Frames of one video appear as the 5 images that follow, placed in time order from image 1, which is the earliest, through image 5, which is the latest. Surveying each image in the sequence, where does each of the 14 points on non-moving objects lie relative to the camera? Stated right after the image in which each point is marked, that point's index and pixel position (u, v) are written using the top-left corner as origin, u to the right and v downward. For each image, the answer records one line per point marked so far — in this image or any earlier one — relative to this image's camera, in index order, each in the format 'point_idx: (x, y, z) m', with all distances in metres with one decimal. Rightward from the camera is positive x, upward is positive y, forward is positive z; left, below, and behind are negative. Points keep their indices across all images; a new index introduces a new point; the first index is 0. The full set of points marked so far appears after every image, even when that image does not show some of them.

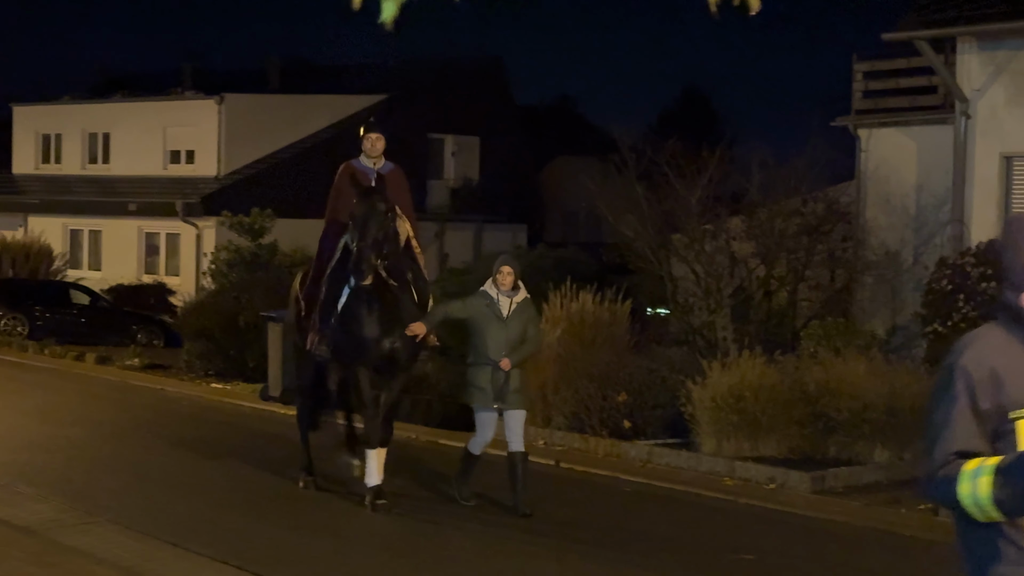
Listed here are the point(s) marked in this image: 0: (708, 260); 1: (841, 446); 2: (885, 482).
0: (+2.0, +0.3, +14.7) m
1: (+3.1, -1.5, +13.2) m
2: (+3.3, -1.7, +12.5) m
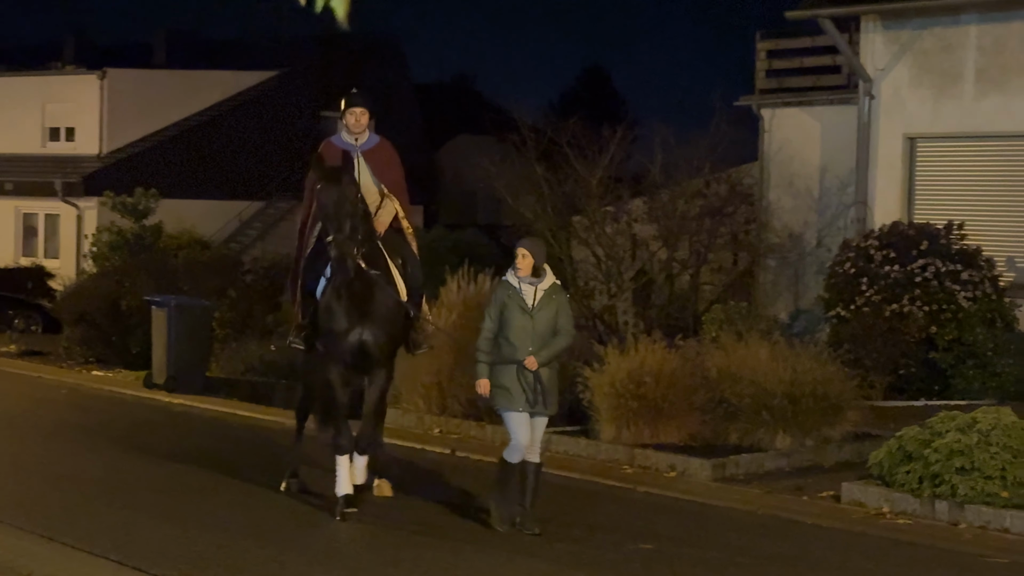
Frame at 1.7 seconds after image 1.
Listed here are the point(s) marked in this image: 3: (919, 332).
0: (+1.0, +0.5, +14.3) m
1: (+2.1, -1.3, +12.8) m
2: (+2.4, -1.6, +12.2) m
3: (+4.0, -0.4, +13.7) m
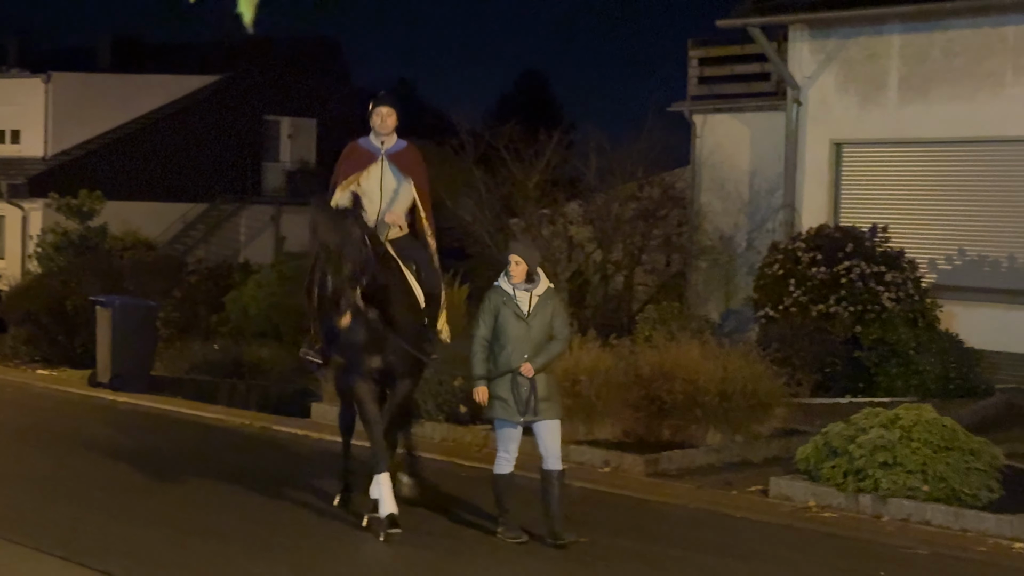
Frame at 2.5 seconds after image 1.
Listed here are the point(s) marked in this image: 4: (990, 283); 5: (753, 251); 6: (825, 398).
0: (+0.3, +0.5, +14.7) m
1: (+1.5, -1.3, +13.2) m
2: (+1.8, -1.6, +12.7) m
3: (+3.3, -0.4, +14.2) m
4: (+4.9, 0.0, +14.8) m
5: (+2.8, +0.4, +16.4) m
6: (+3.1, -1.1, +14.0) m
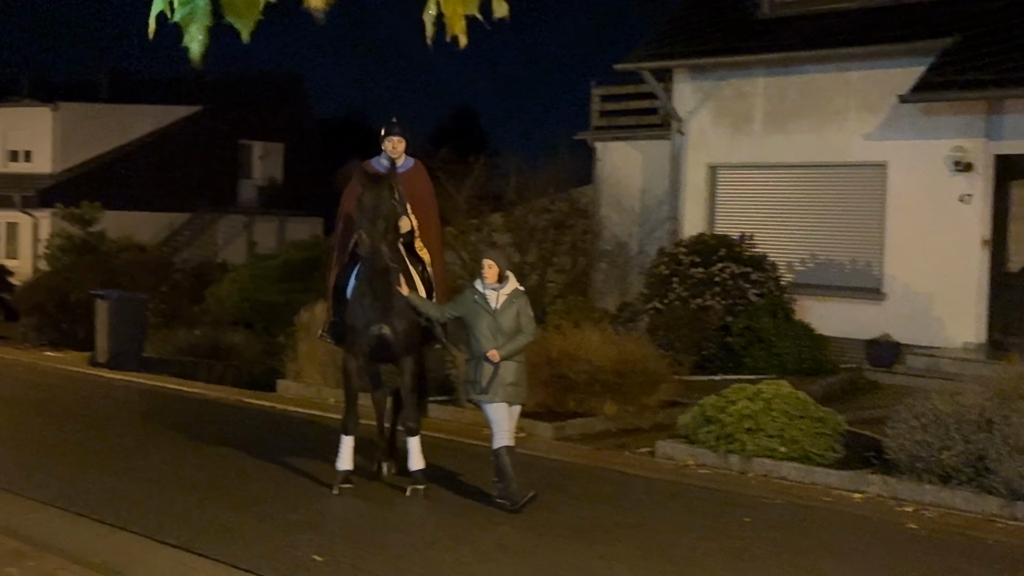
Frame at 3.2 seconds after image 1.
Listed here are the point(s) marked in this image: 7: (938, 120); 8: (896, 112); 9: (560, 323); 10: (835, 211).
0: (-0.5, +0.5, +17.7) m
1: (+0.7, -1.3, +16.3) m
2: (+1.0, -1.5, +15.7) m
3: (+2.5, -0.4, +17.3) m
4: (+4.1, +0.1, +18.0) m
5: (+1.9, +0.5, +19.5) m
6: (+2.3, -1.1, +17.1) m
7: (+5.1, +2.0, +16.8) m
8: (+4.6, +2.1, +17.2) m
9: (+0.6, -0.4, +17.3) m
10: (+4.1, +1.0, +18.0) m
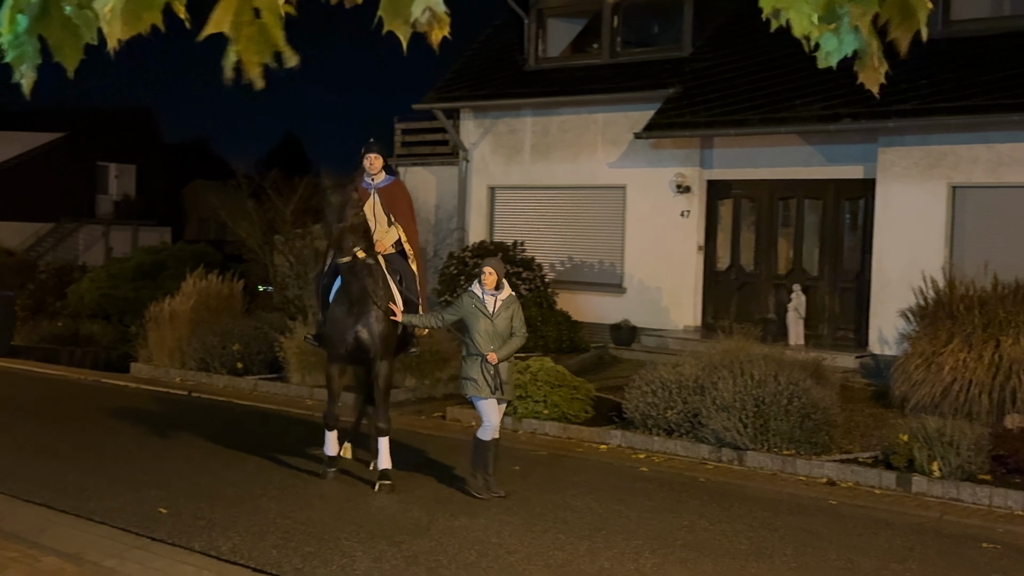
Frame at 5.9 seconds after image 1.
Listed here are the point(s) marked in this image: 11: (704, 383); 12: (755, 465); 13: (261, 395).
0: (-3.3, +0.5, +21.5) m
1: (-1.9, -1.3, +20.4) m
2: (-1.4, -1.5, +19.9) m
3: (-0.3, -0.4, +21.7) m
4: (+1.2, +0.2, +22.6) m
5: (-1.2, +0.6, +23.7) m
6: (-0.5, -1.0, +21.5) m
7: (+2.3, +2.1, +21.6) m
8: (+1.8, +2.2, +21.9) m
9: (-2.2, -0.4, +21.4) m
10: (+1.2, +1.0, +22.6) m
11: (+2.3, -1.1, +16.1) m
12: (+2.6, -1.9, +14.9) m
13: (-3.5, -1.5, +19.9) m
